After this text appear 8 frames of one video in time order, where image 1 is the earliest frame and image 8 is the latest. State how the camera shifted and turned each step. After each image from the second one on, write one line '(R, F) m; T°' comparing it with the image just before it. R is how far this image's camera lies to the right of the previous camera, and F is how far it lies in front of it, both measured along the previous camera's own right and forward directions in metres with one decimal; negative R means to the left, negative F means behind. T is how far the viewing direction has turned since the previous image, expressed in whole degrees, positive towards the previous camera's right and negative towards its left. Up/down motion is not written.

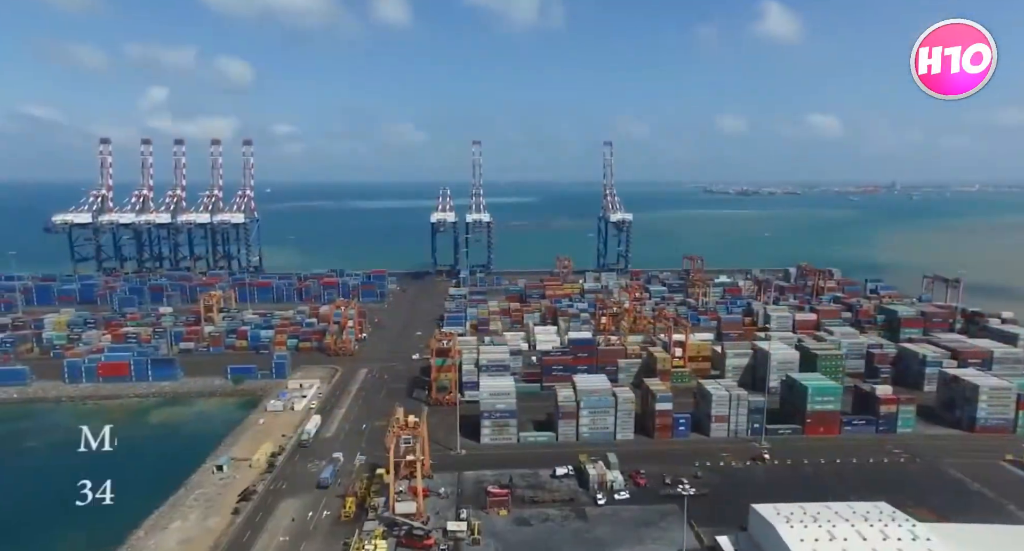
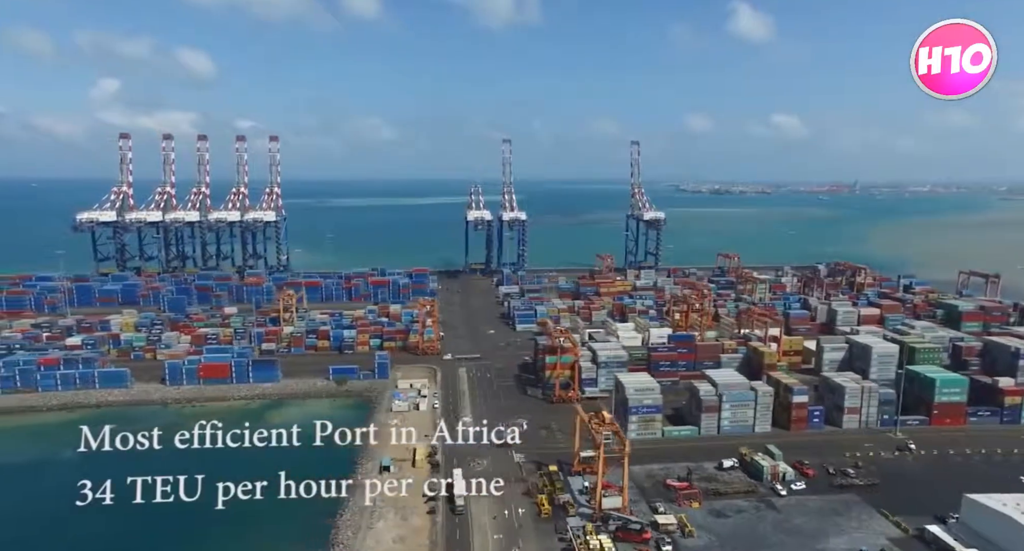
(-5.8, 0.0) m; +3°
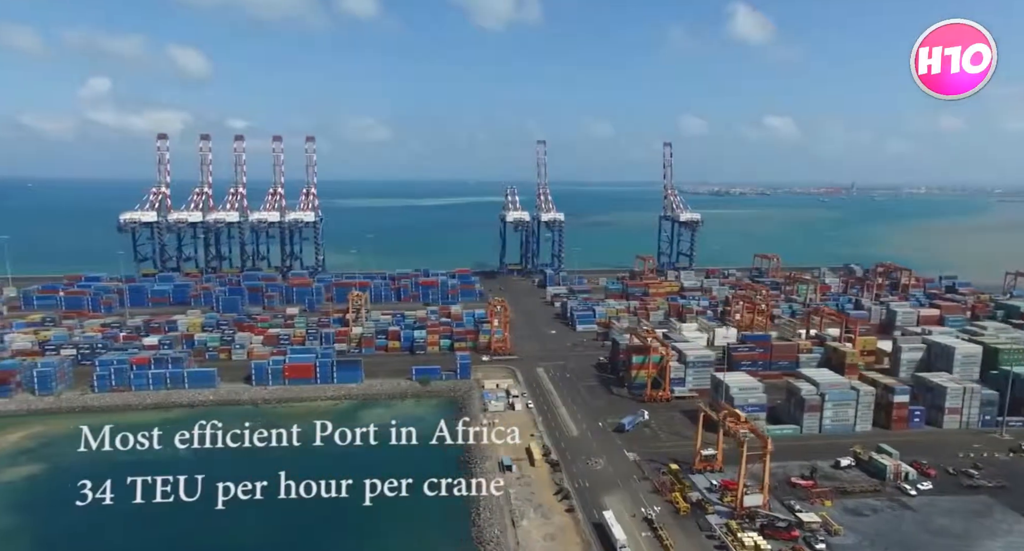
(-3.6, -0.1) m; 0°
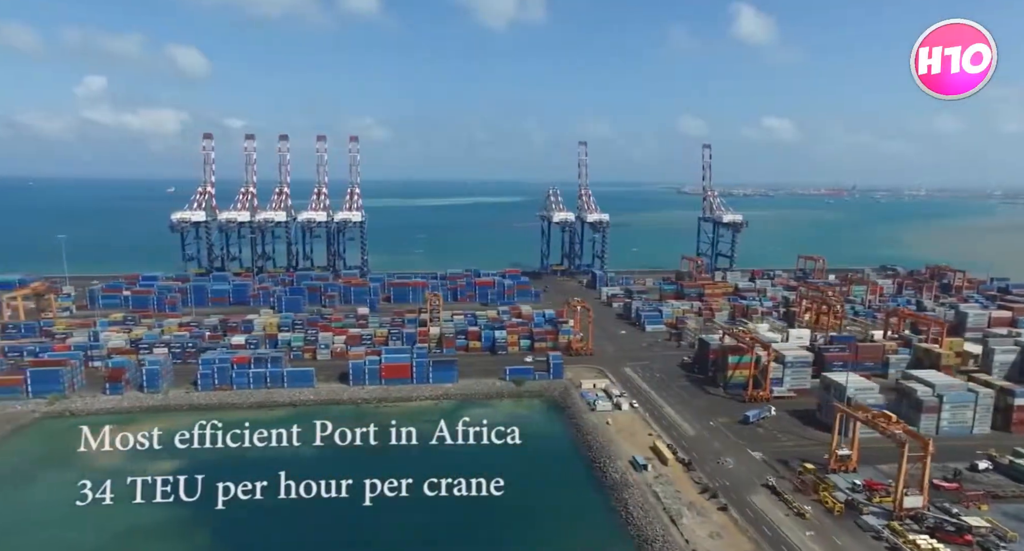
(-4.0, -0.1) m; 0°
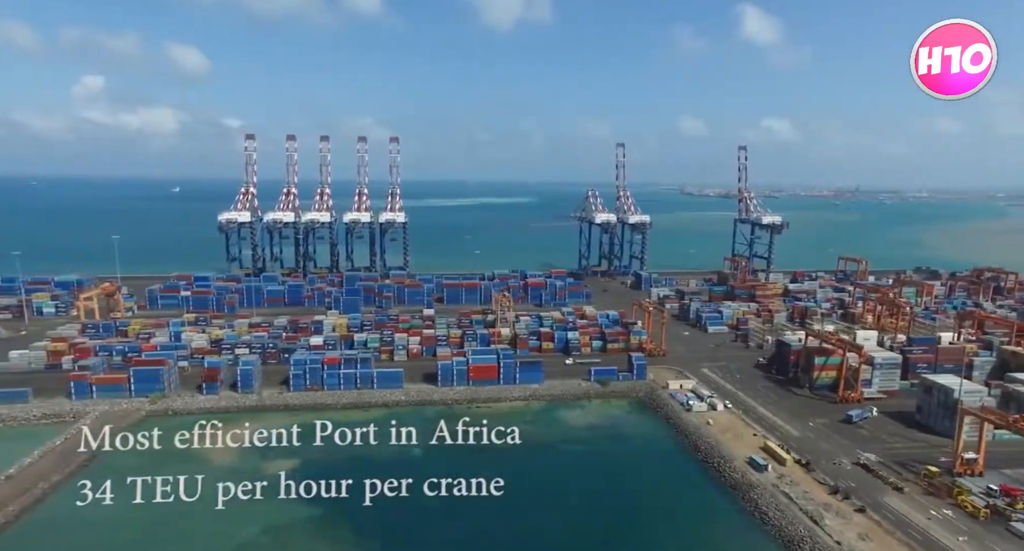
(-3.6, -0.1) m; 0°
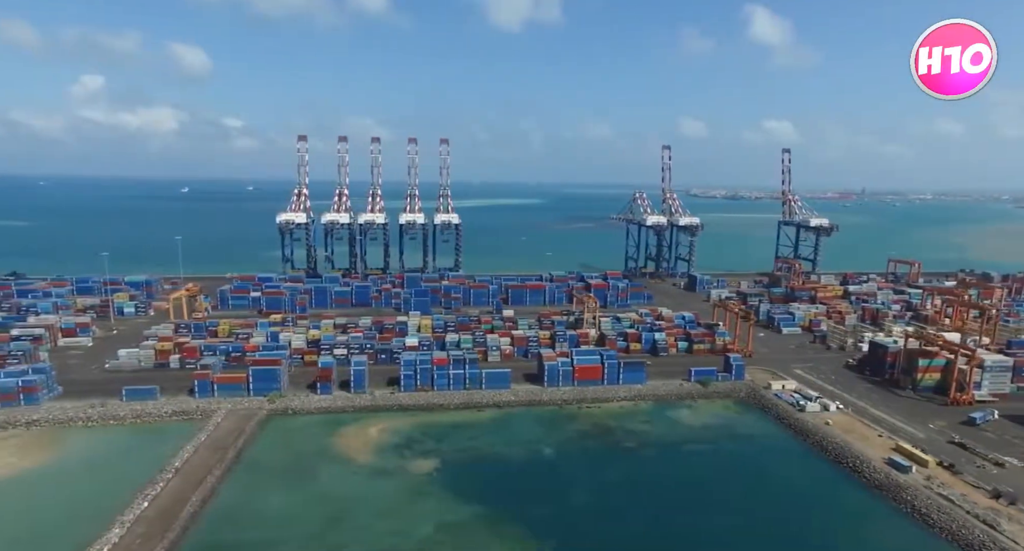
(-4.3, -0.3) m; 0°
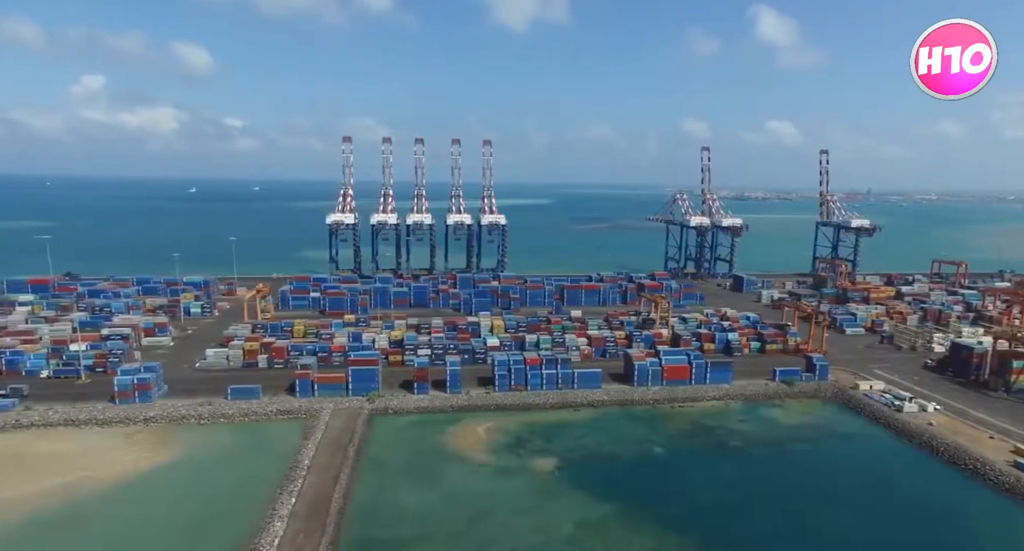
(-3.7, -0.2) m; 0°
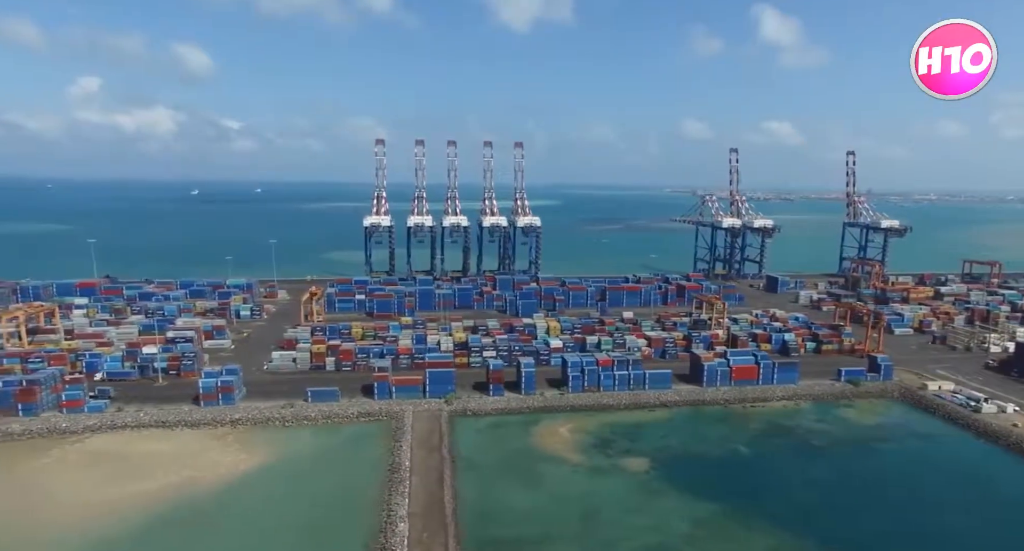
(-3.0, -0.1) m; 0°
